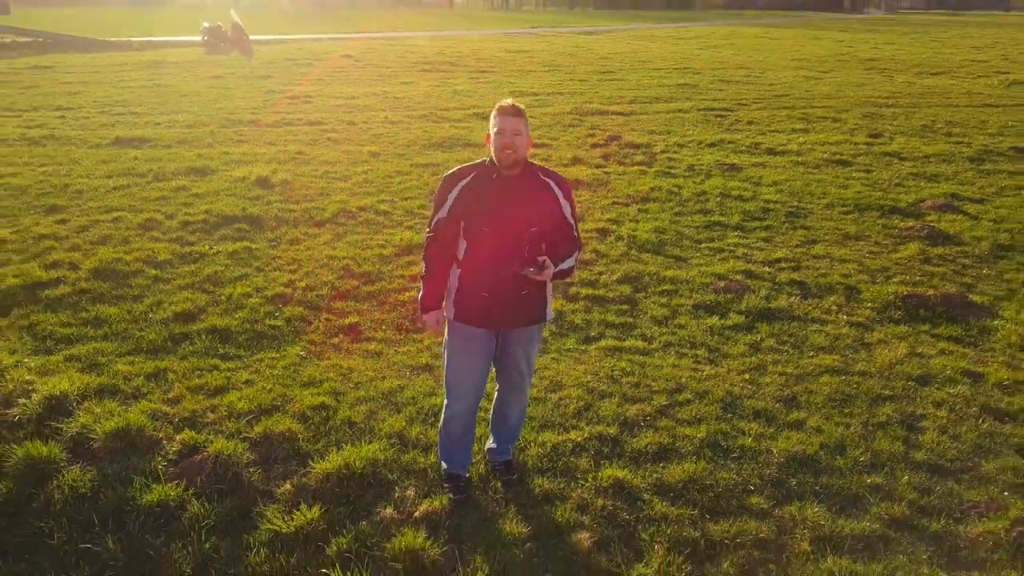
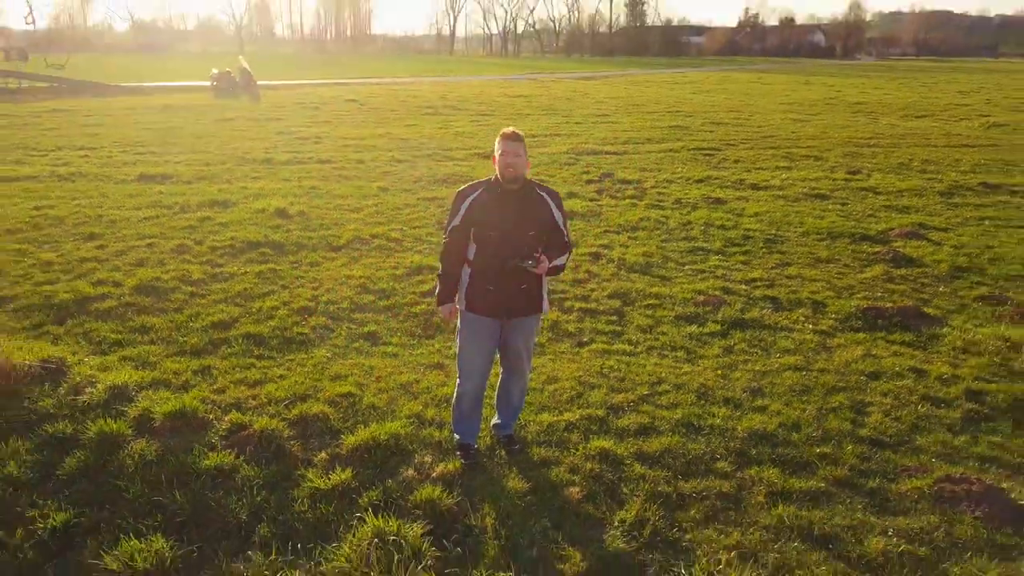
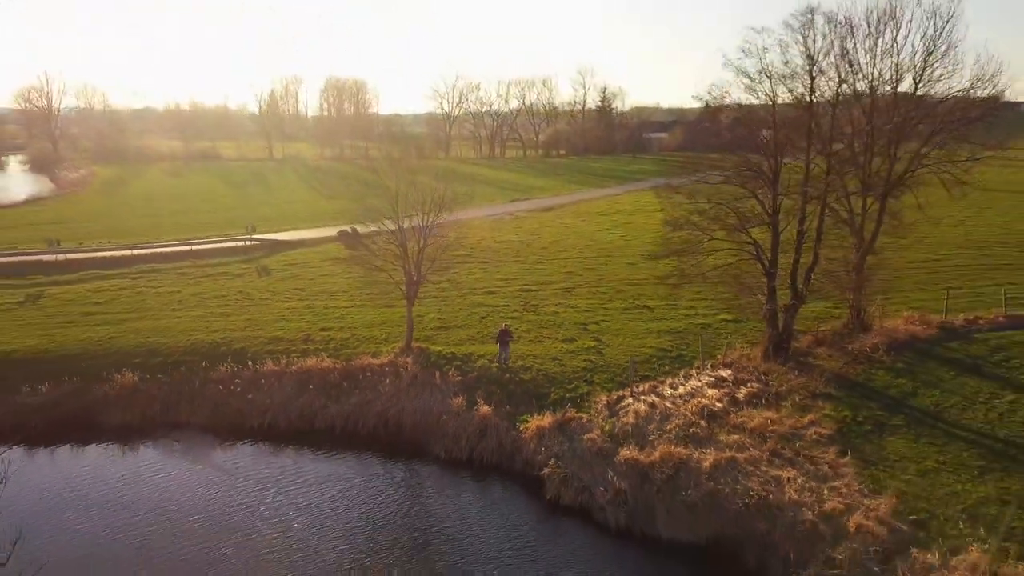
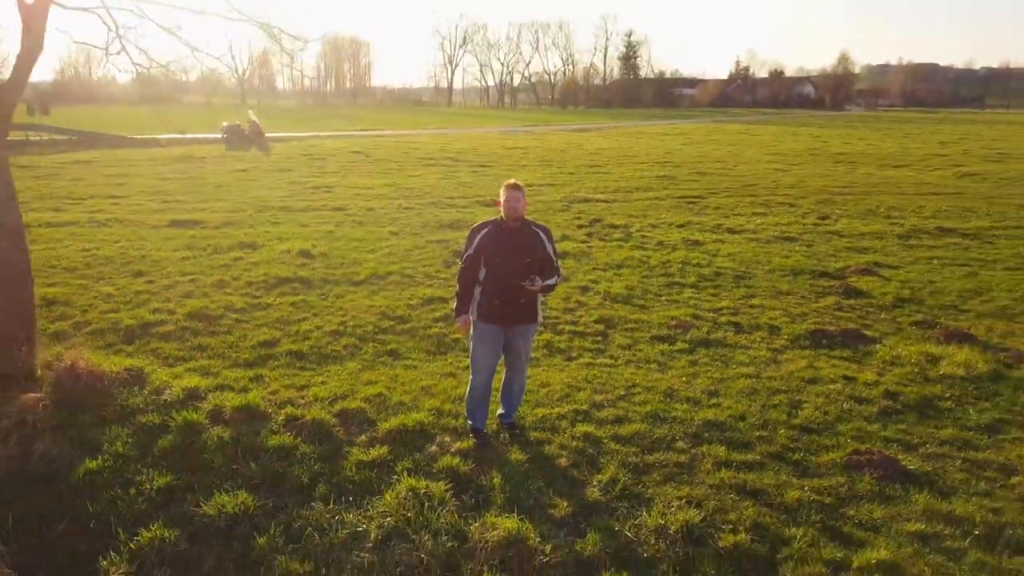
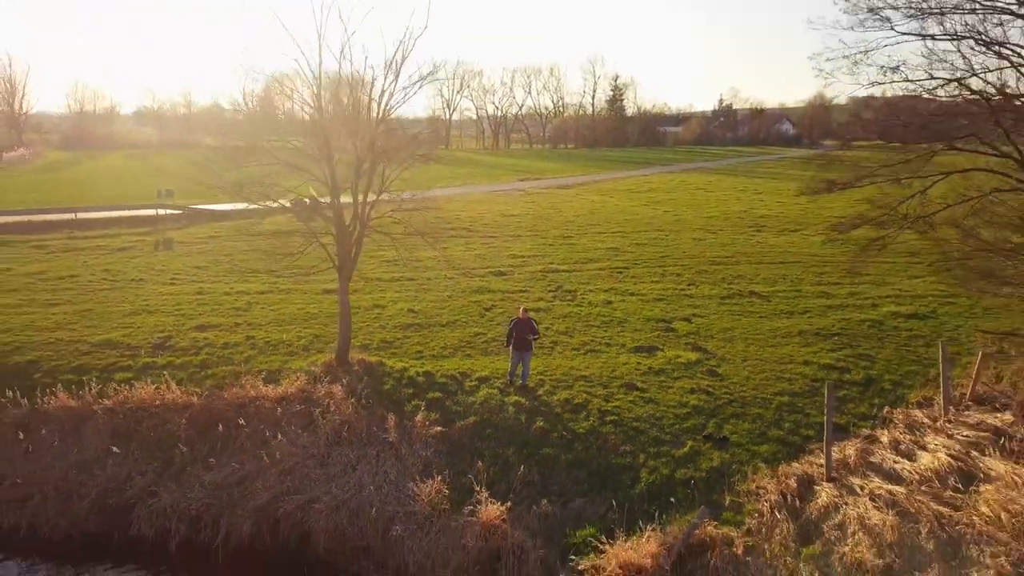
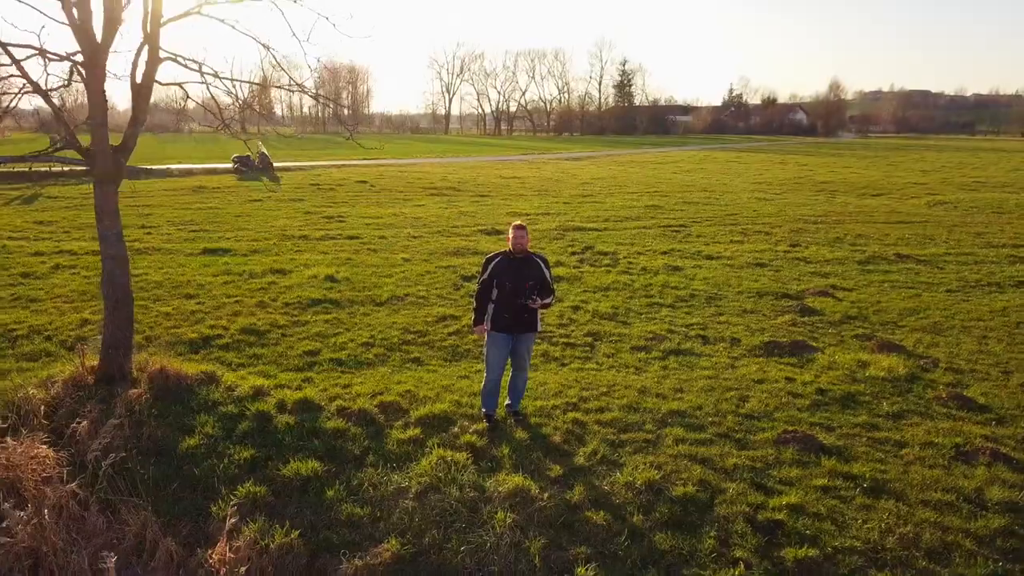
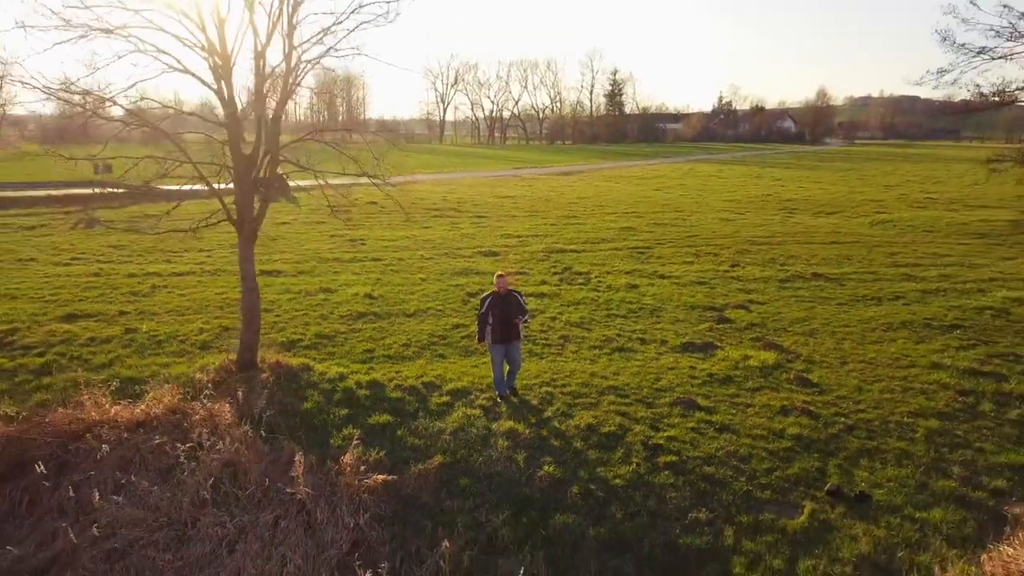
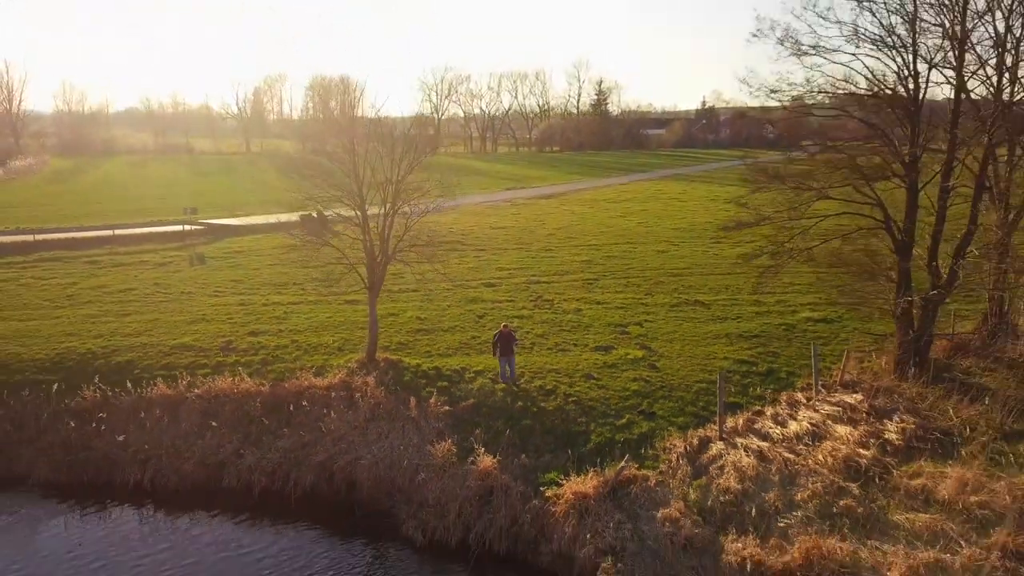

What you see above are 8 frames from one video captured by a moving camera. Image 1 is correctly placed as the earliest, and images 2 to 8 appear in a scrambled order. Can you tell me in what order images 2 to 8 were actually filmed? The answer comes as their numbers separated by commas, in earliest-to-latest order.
2, 4, 6, 7, 5, 8, 3
